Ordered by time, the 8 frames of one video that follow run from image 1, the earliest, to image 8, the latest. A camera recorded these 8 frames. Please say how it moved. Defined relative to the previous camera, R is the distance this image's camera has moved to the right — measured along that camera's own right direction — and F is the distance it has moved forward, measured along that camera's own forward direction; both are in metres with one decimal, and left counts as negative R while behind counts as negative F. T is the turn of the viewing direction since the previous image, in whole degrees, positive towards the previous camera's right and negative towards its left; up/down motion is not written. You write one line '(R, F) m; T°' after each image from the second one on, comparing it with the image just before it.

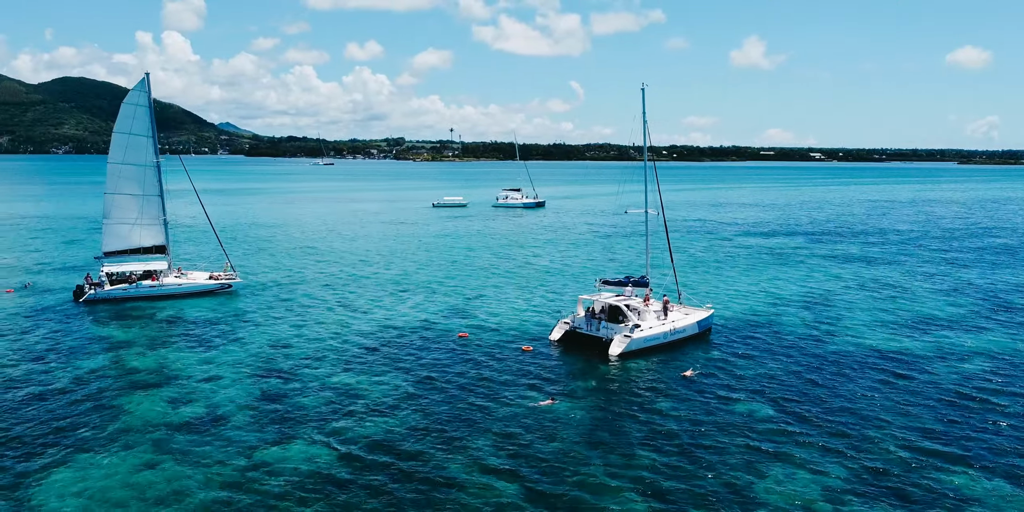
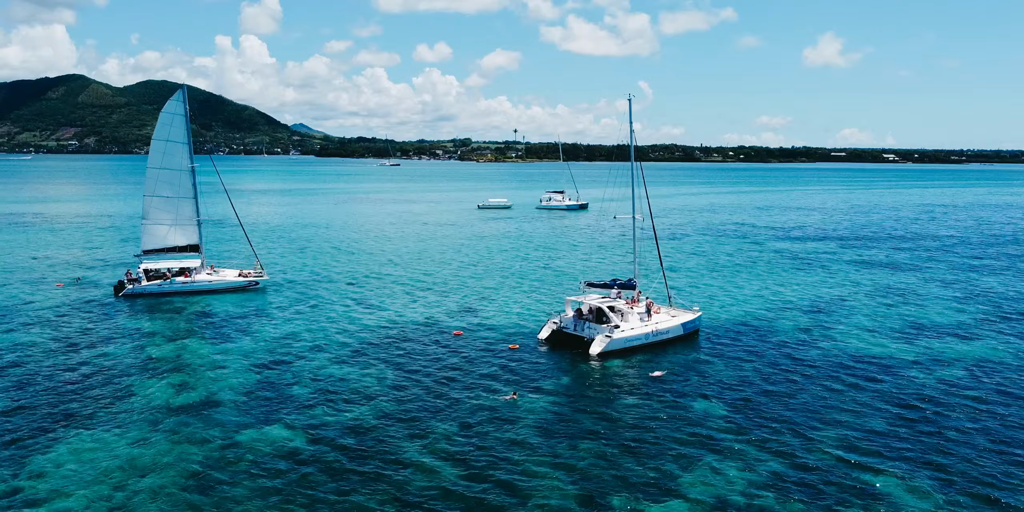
(+4.2, -2.0) m; -5°
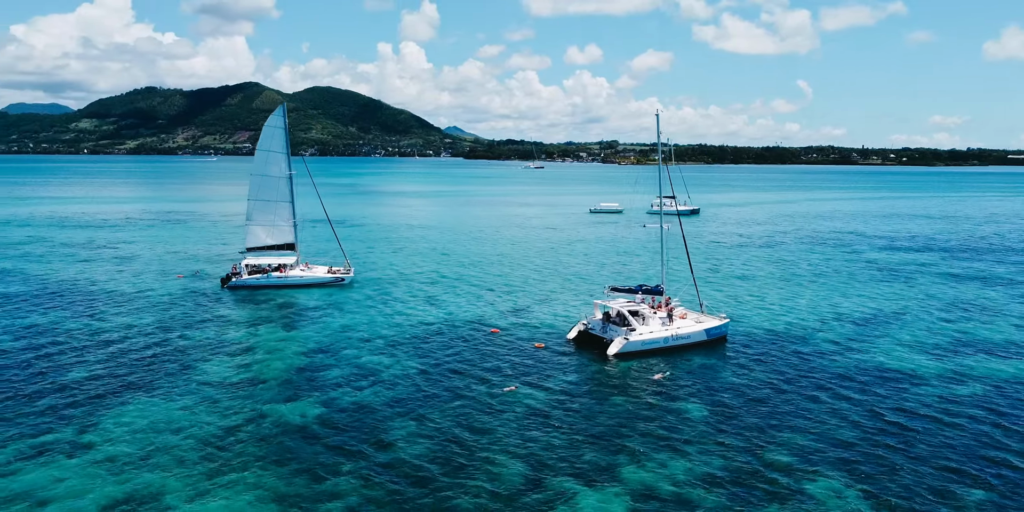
(+6.8, -2.8) m; -10°
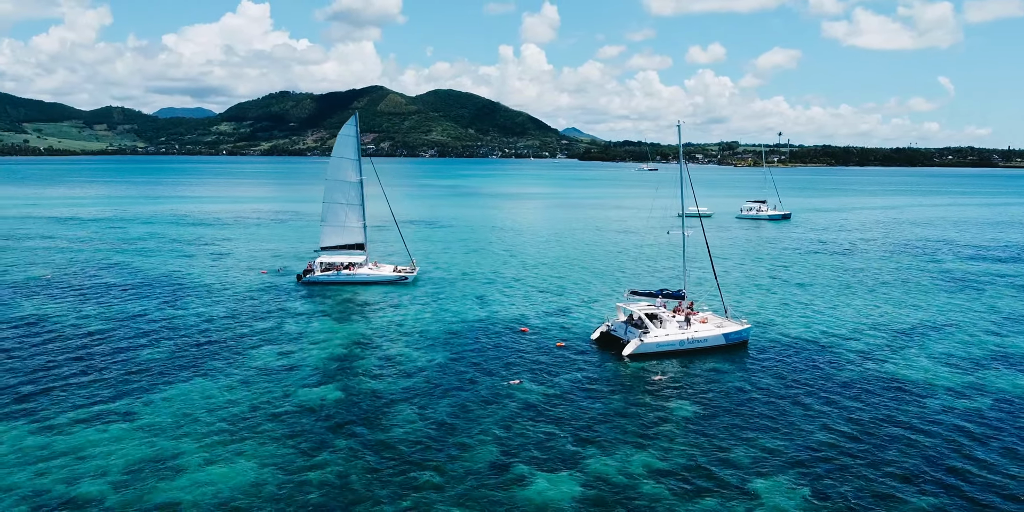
(+5.5, -2.4) m; -8°
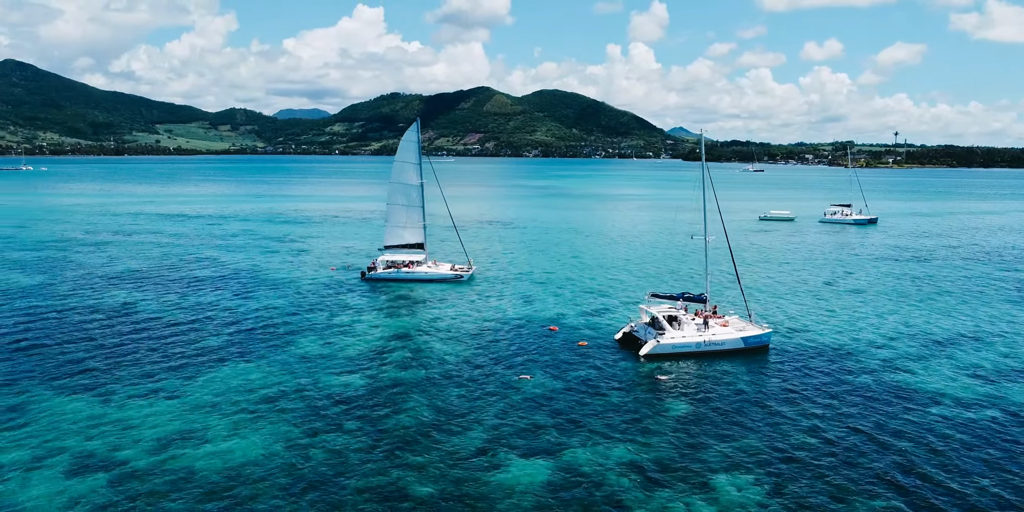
(+4.9, -2.3) m; -7°
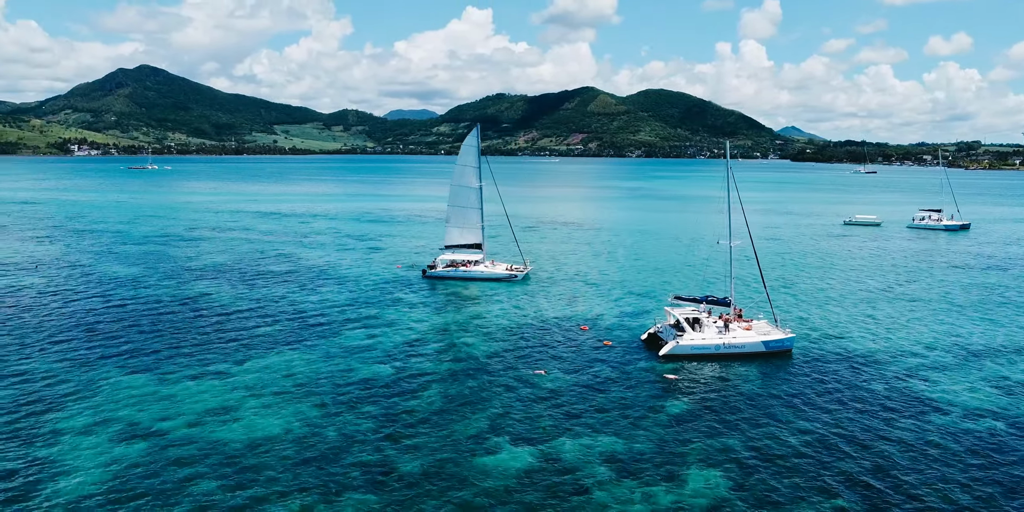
(+4.8, -2.3) m; -7°
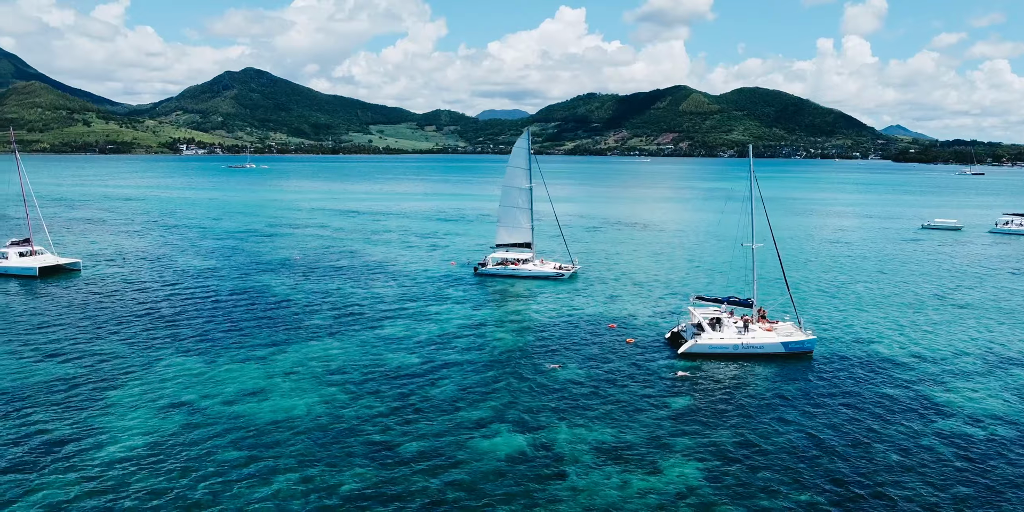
(+4.2, -2.2) m; -6°
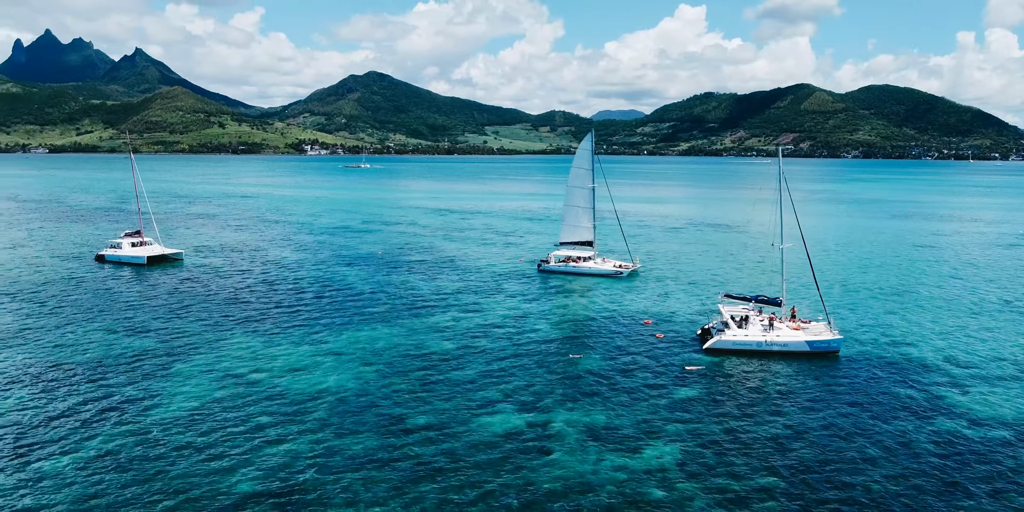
(+5.3, -2.8) m; -8°
